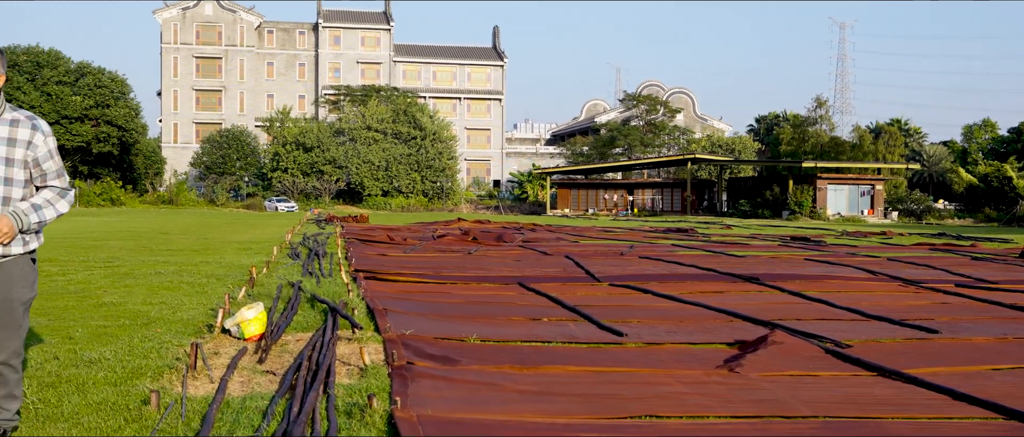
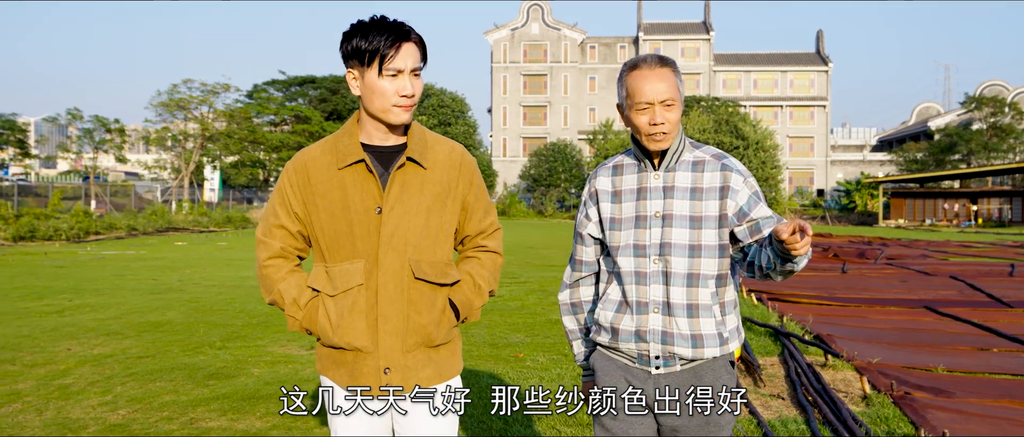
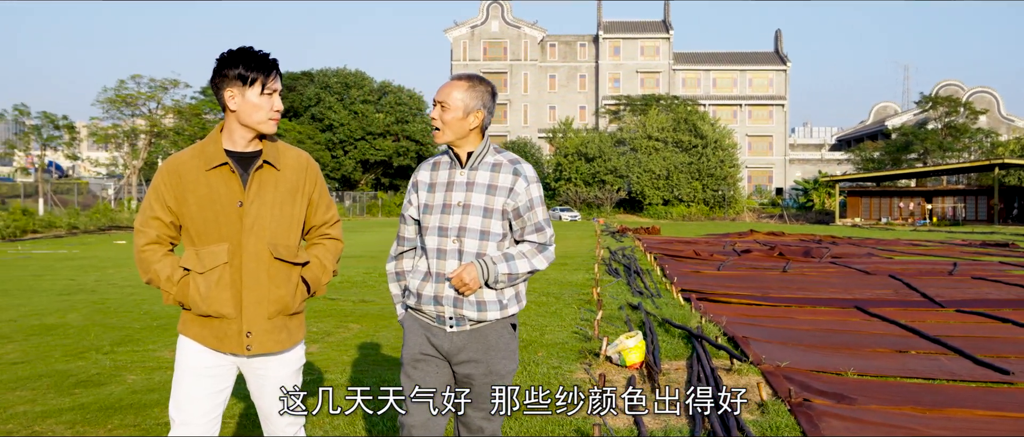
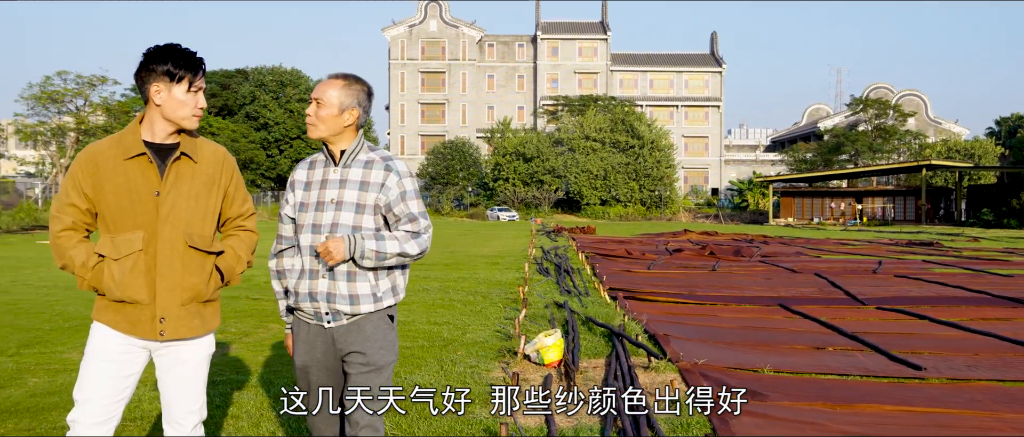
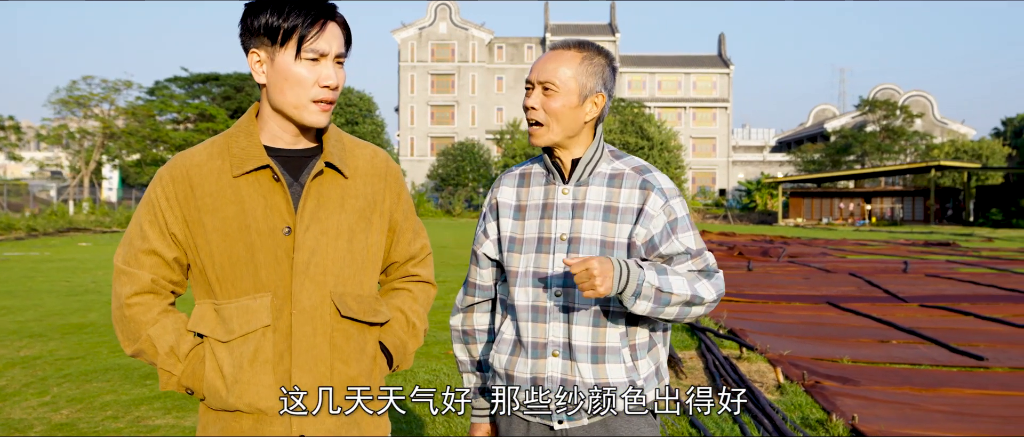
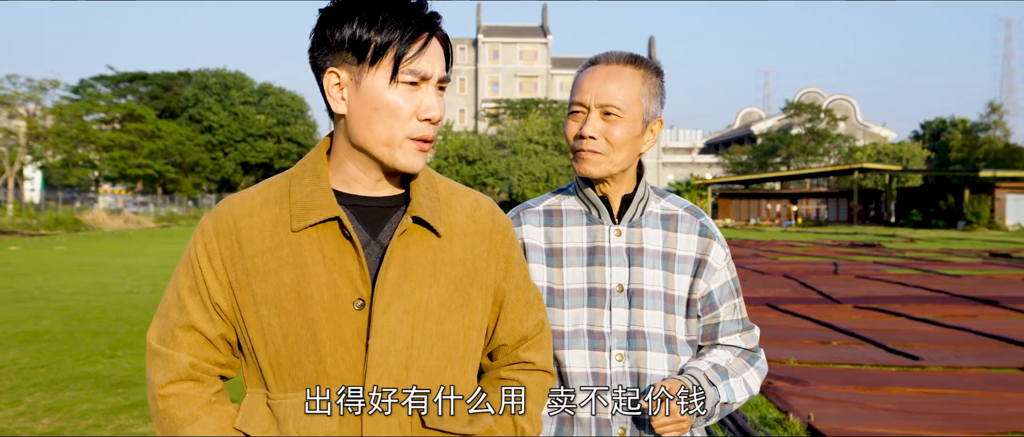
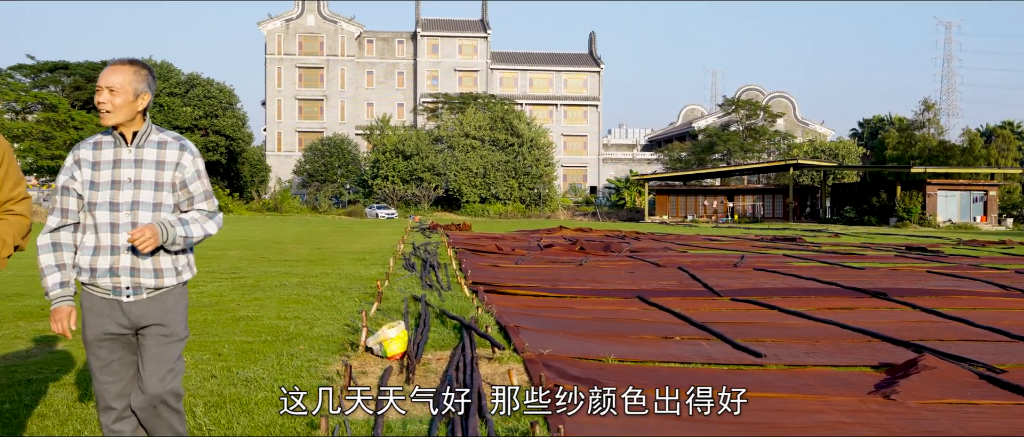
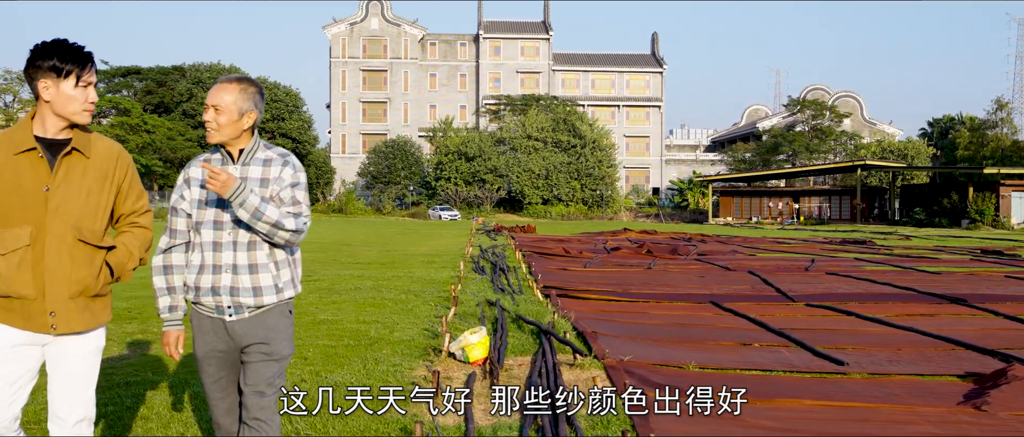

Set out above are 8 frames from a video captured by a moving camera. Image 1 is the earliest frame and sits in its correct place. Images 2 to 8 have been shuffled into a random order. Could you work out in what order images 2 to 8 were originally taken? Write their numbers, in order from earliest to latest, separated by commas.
7, 8, 4, 3, 2, 5, 6
